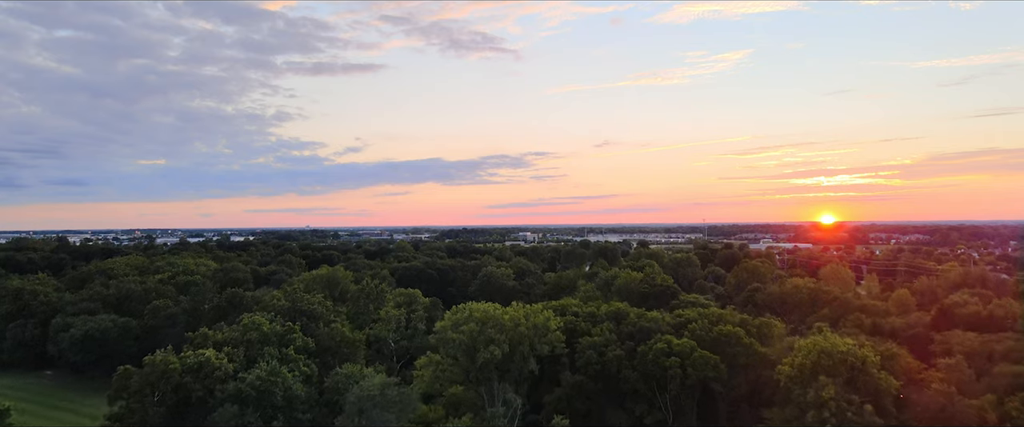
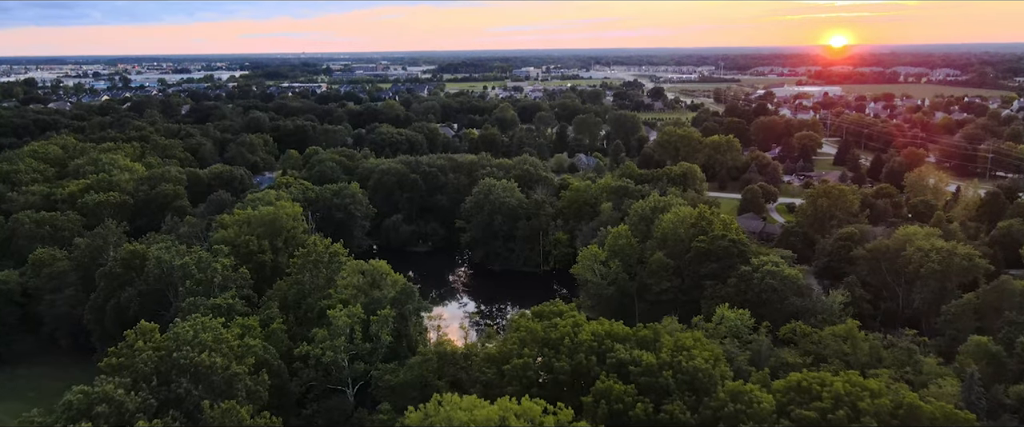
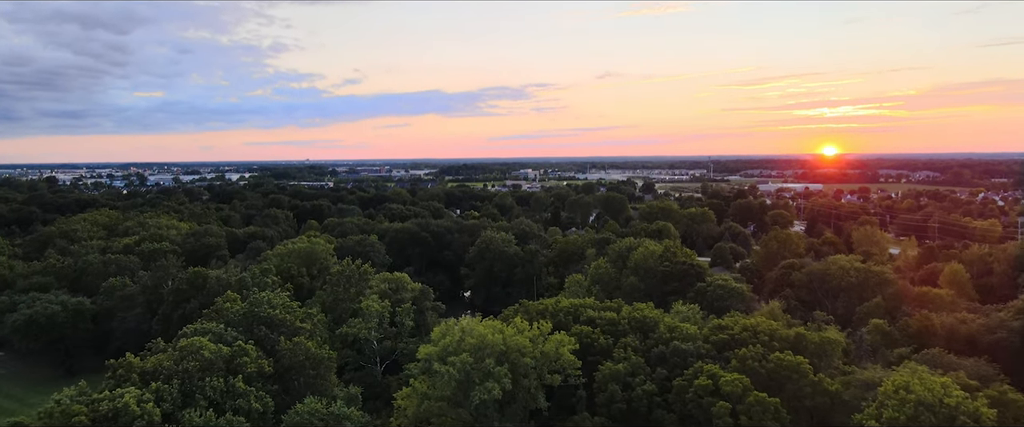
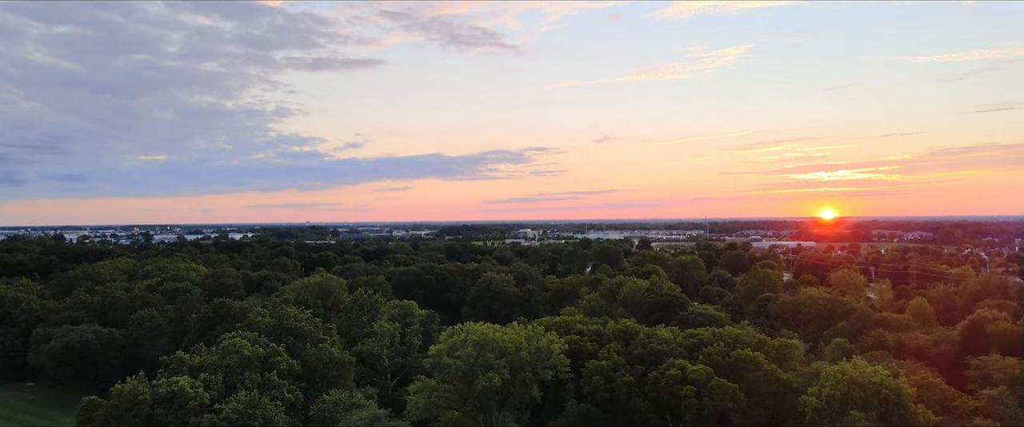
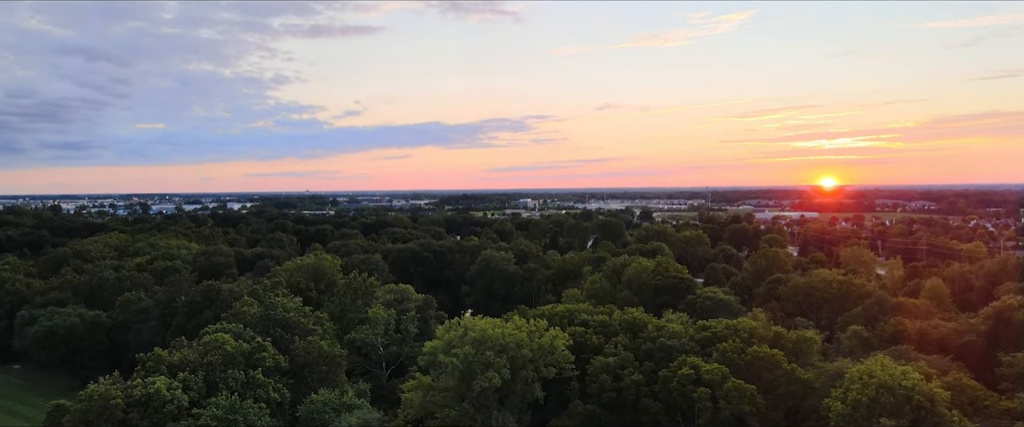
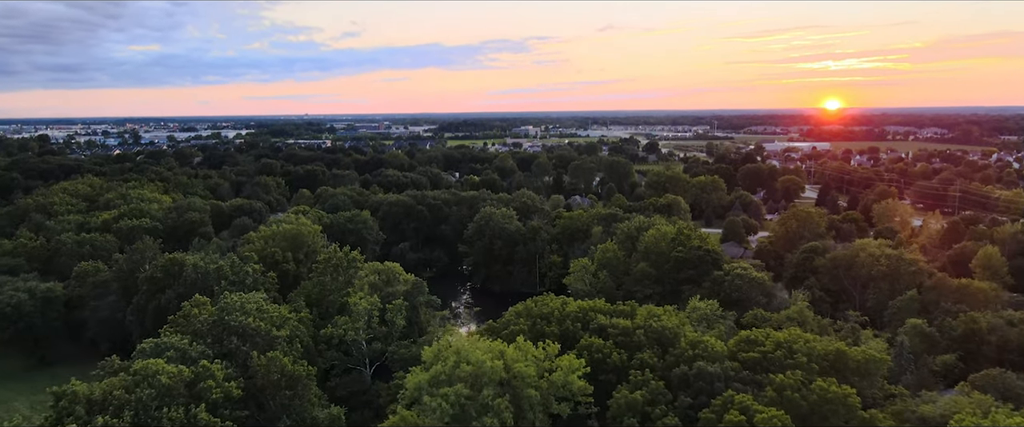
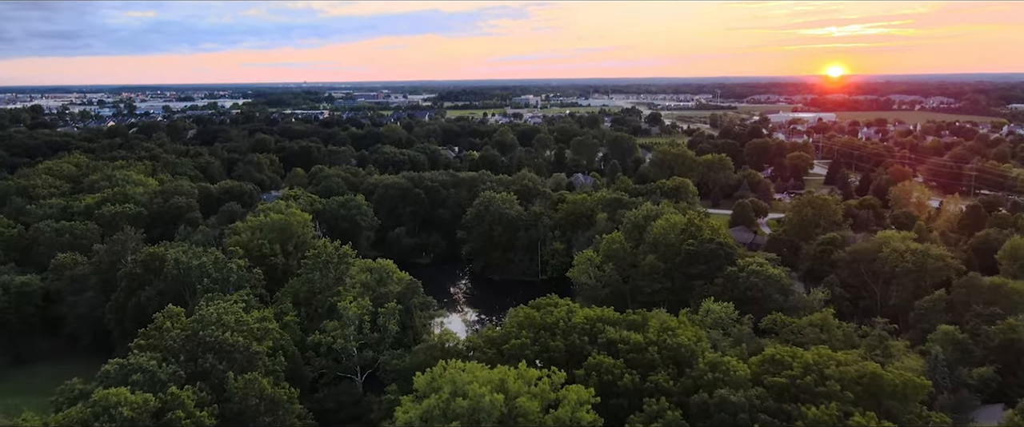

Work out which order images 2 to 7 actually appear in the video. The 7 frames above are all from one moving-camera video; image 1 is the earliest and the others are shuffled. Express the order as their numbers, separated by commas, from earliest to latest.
4, 5, 3, 6, 7, 2
